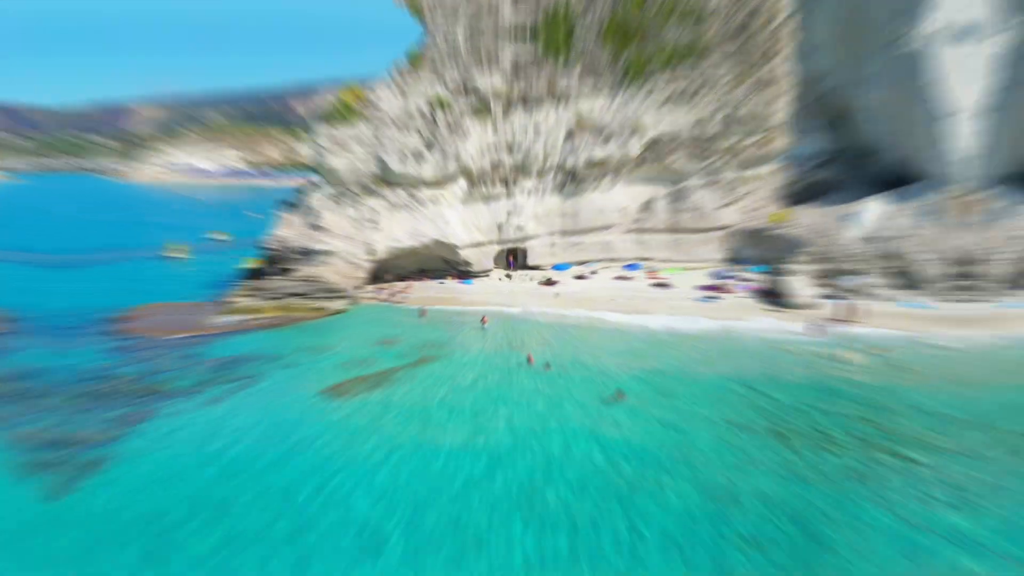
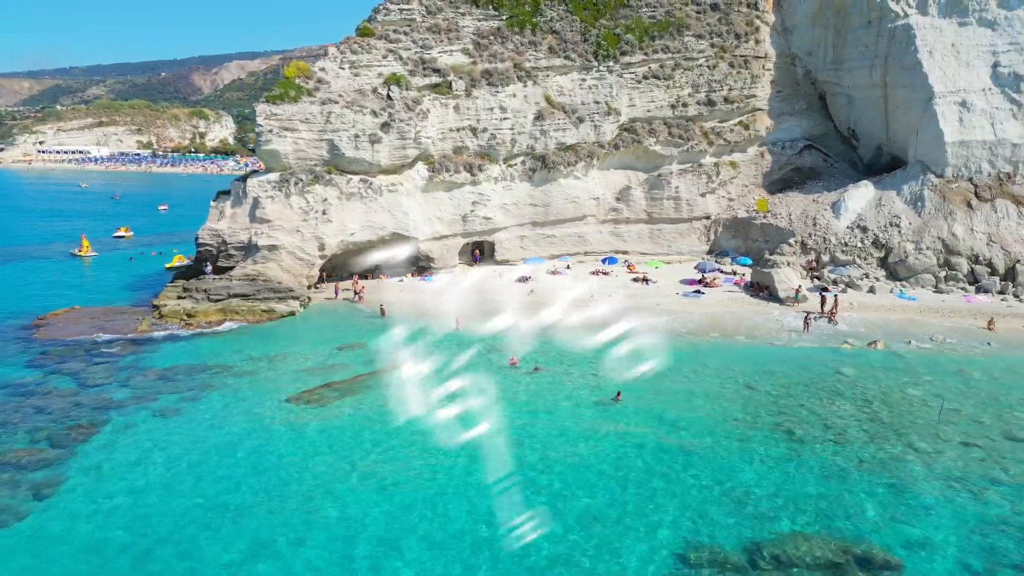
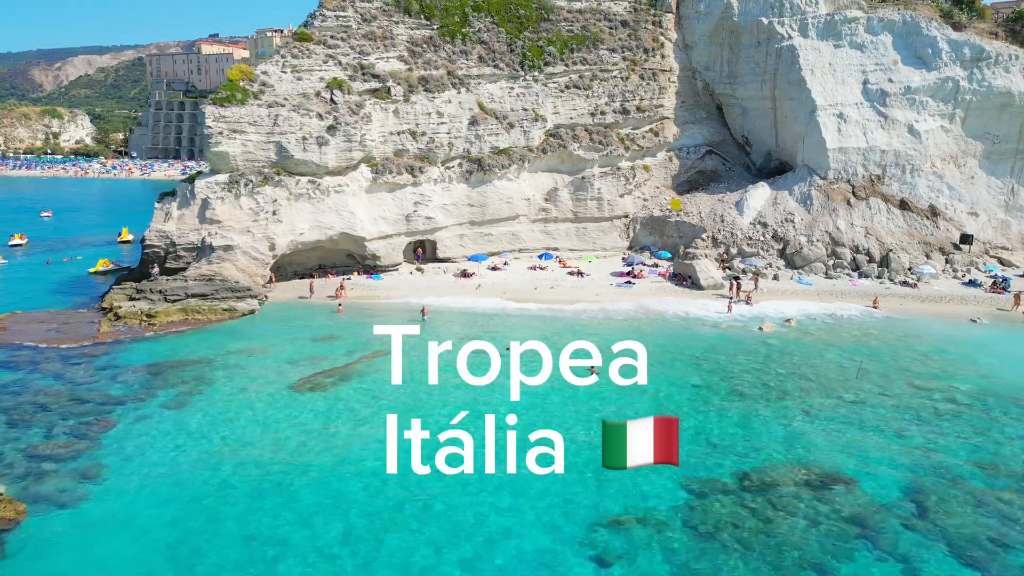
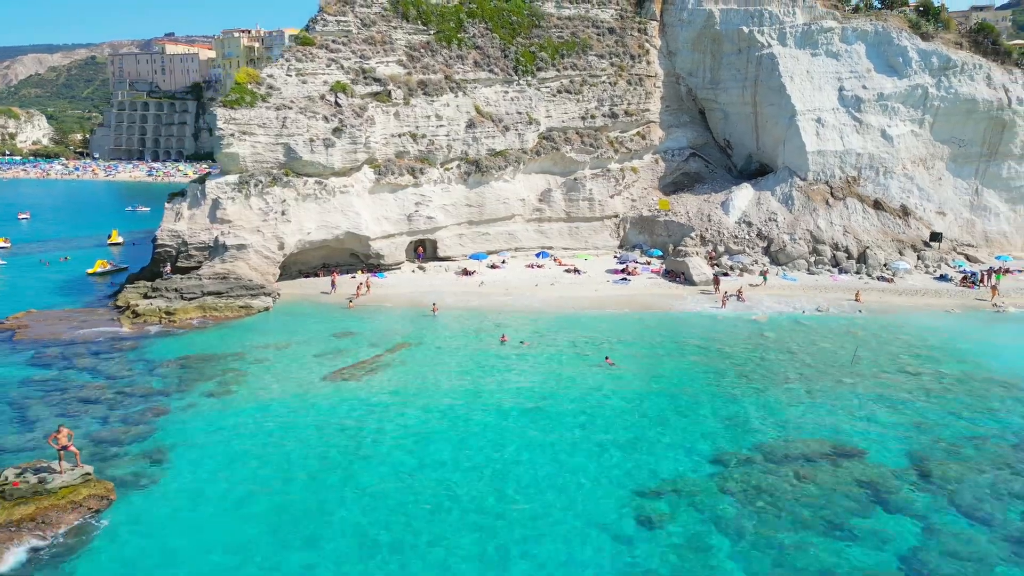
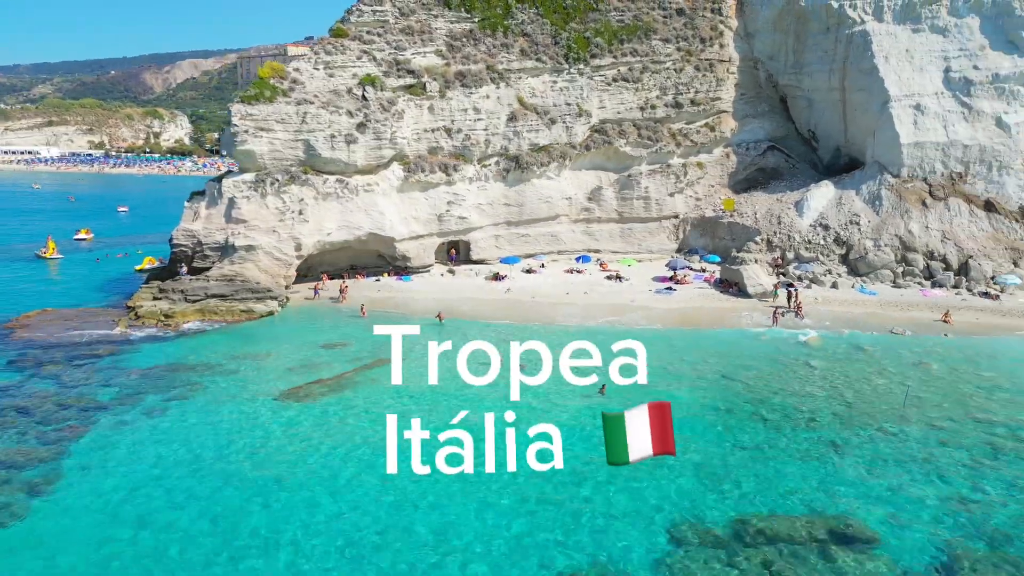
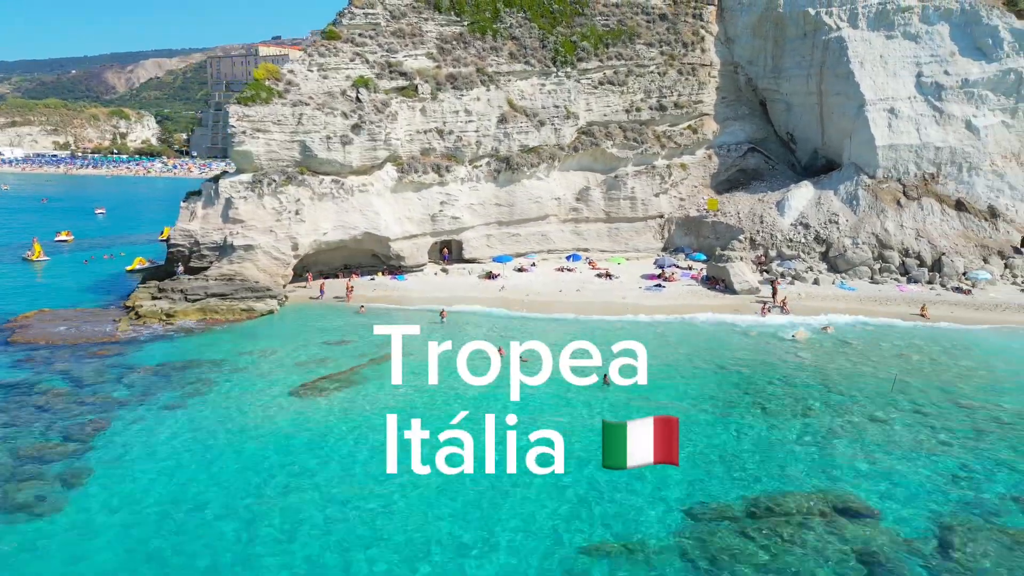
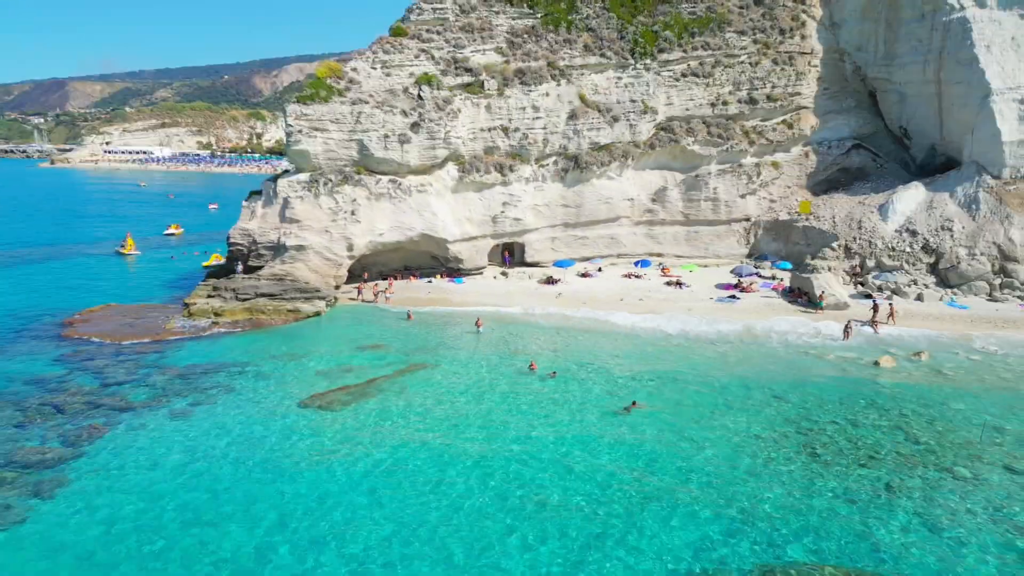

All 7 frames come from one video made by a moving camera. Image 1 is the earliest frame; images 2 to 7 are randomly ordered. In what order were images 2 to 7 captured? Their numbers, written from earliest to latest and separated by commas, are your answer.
7, 2, 5, 6, 3, 4
